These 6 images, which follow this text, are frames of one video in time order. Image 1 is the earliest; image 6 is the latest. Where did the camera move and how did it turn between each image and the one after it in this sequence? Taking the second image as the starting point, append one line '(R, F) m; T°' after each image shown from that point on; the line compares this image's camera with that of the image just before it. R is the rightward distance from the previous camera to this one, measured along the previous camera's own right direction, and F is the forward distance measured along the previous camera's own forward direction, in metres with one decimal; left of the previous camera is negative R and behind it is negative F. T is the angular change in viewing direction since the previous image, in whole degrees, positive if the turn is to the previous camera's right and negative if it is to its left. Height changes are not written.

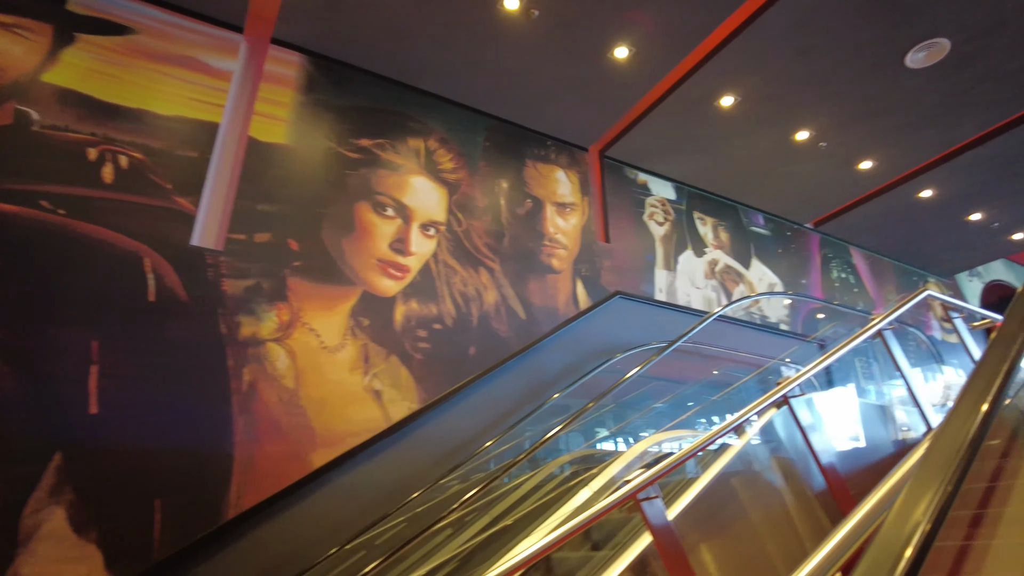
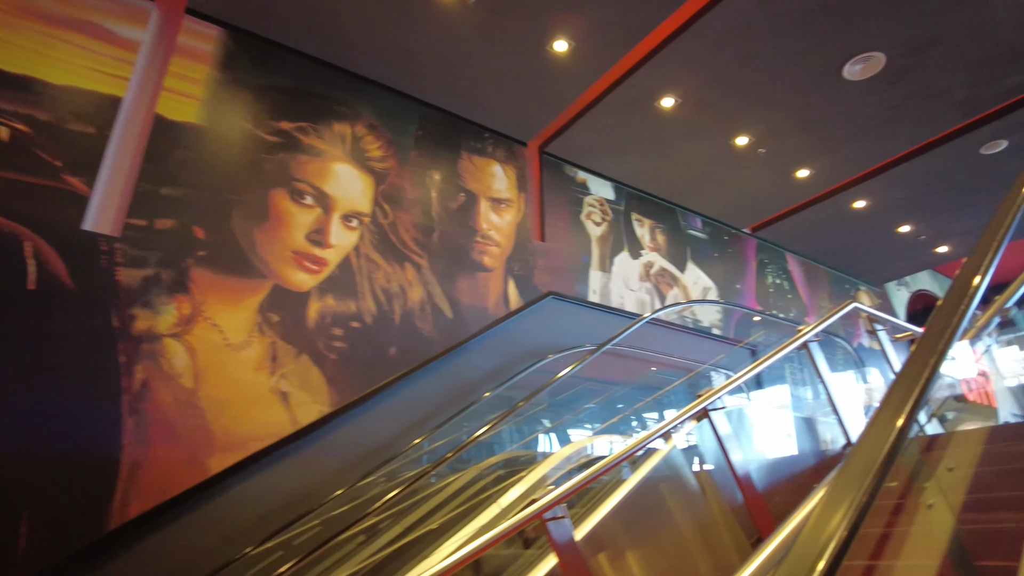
(+0.2, +0.2) m; +4°
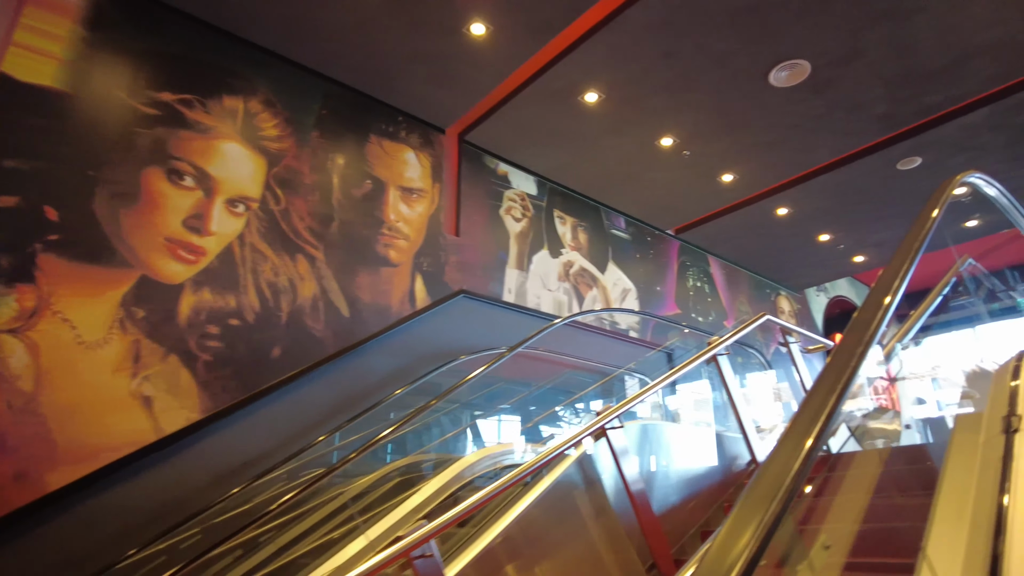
(+0.3, +0.3) m; +5°
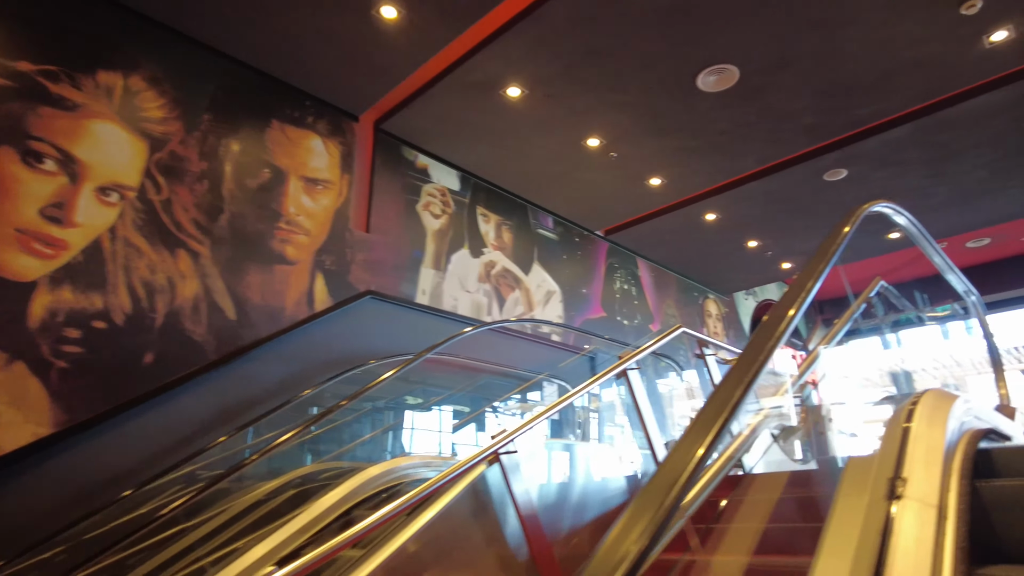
(+0.3, +0.3) m; +5°
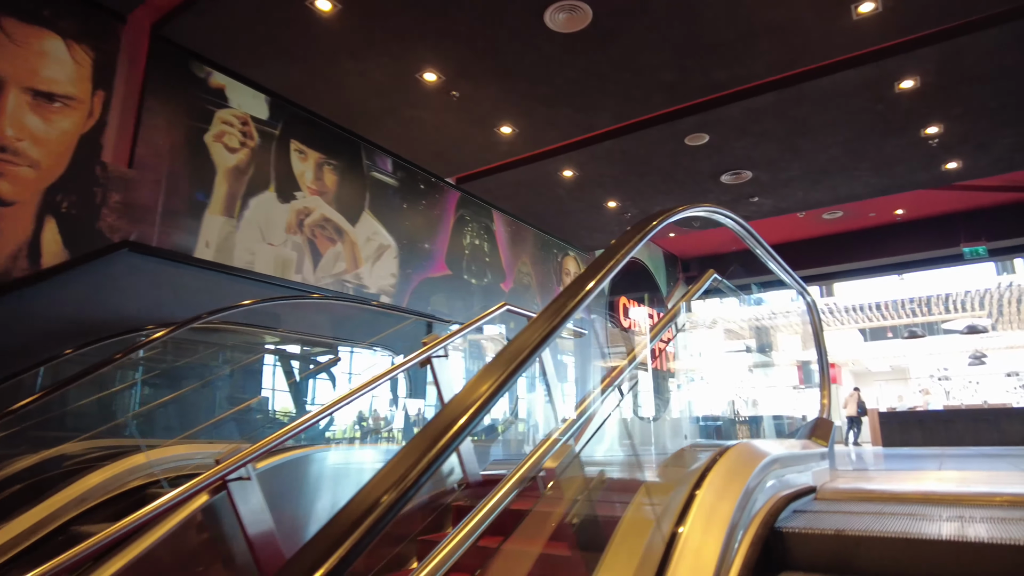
(+0.6, +0.7) m; +10°
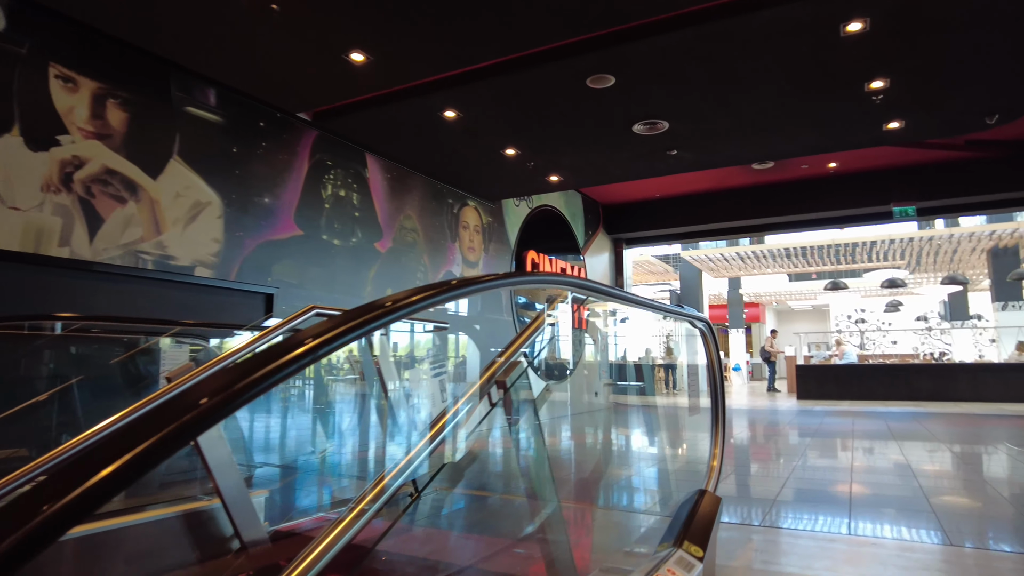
(+0.6, +1.0) m; +5°
